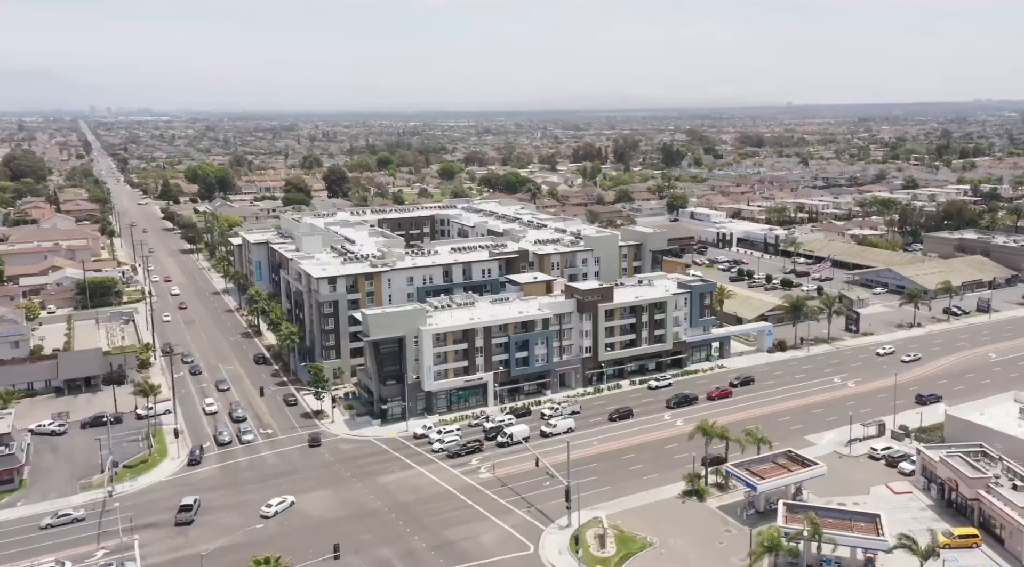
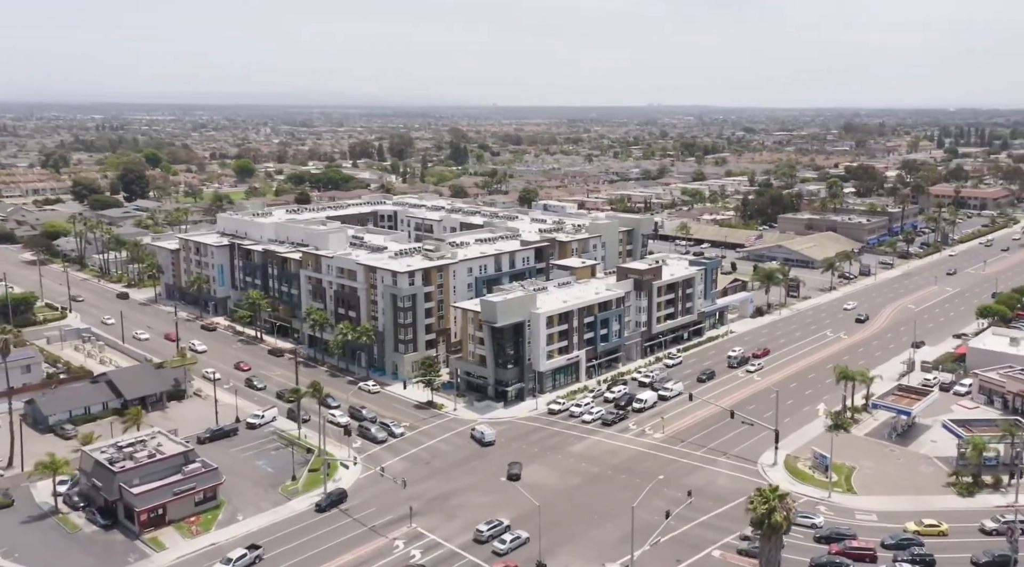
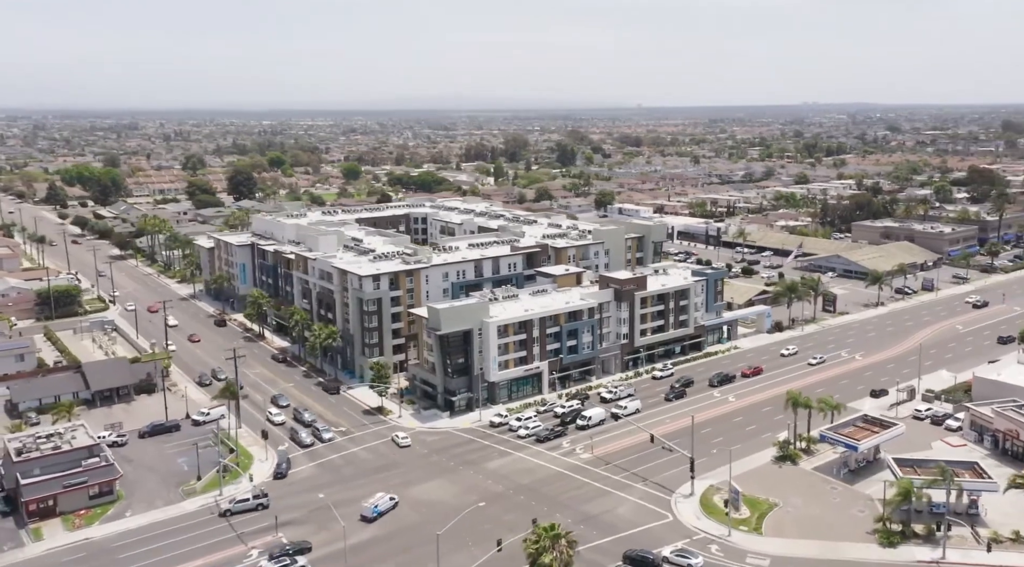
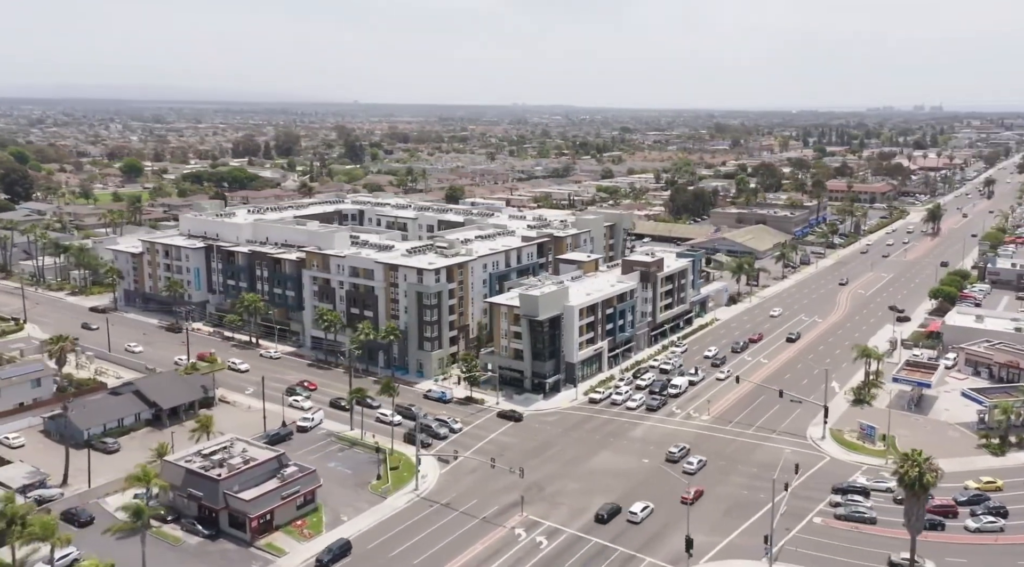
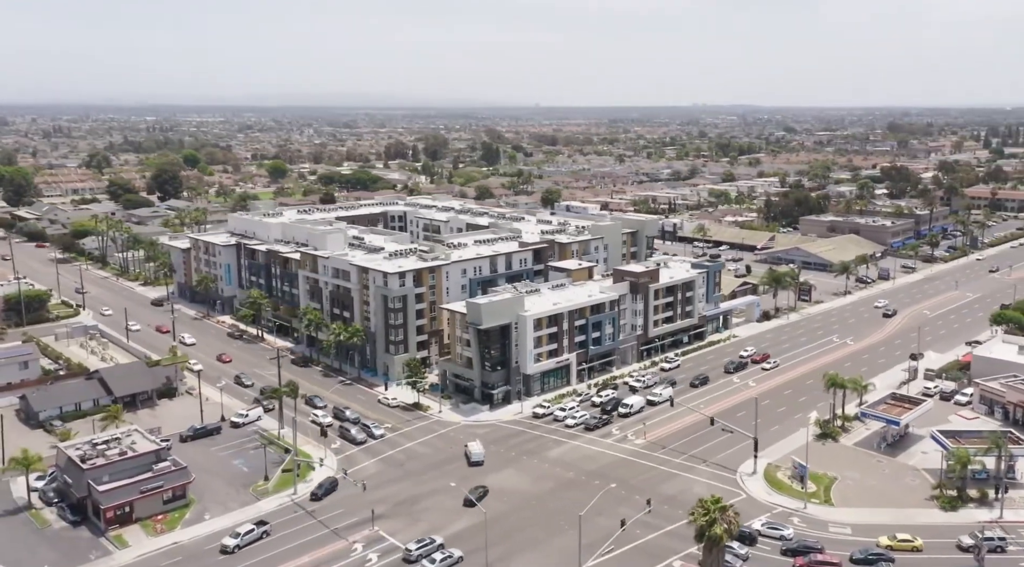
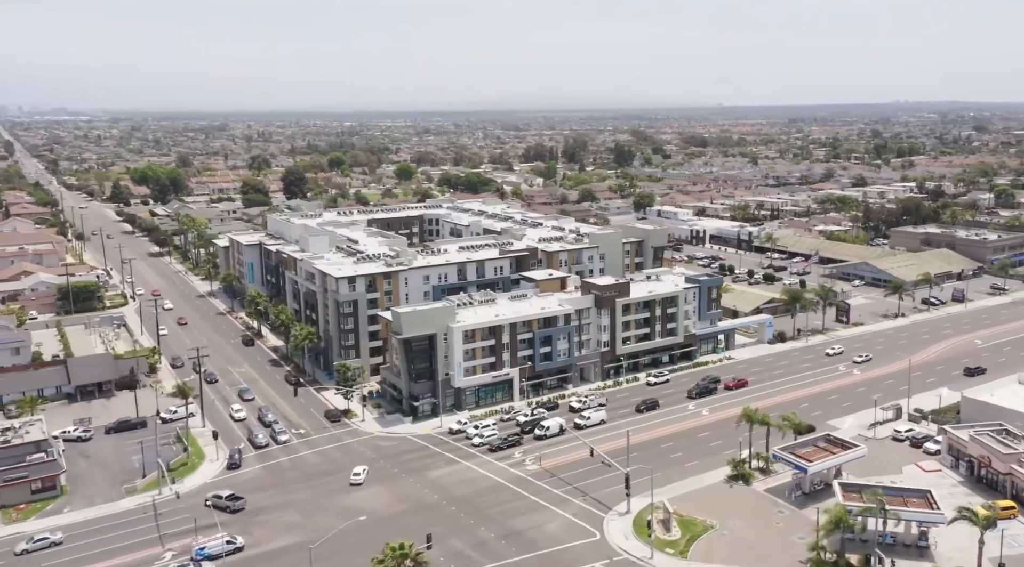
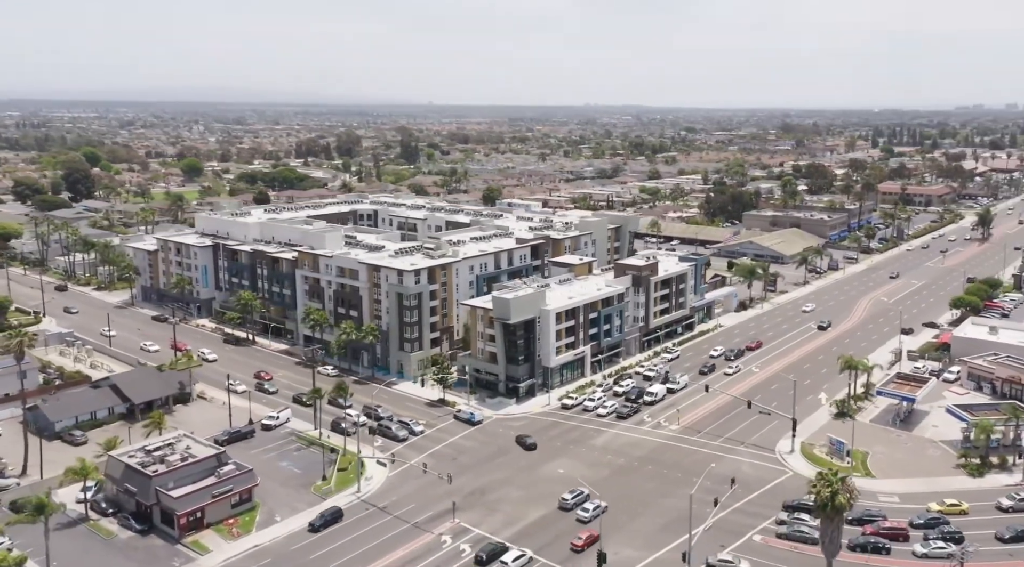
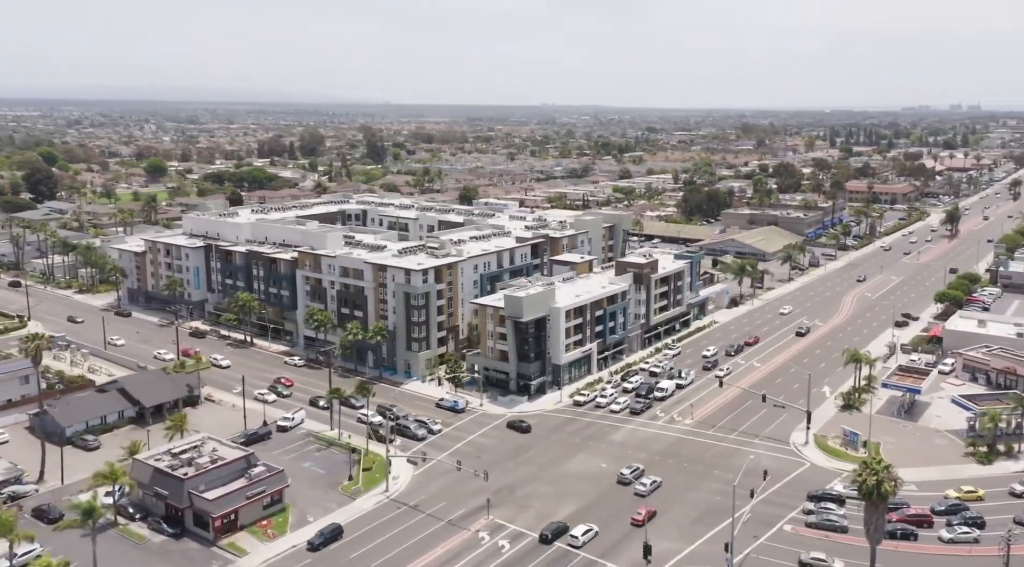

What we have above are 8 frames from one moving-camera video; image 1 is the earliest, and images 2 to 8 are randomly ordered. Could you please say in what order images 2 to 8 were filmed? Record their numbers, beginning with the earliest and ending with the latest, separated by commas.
6, 3, 5, 2, 7, 8, 4
